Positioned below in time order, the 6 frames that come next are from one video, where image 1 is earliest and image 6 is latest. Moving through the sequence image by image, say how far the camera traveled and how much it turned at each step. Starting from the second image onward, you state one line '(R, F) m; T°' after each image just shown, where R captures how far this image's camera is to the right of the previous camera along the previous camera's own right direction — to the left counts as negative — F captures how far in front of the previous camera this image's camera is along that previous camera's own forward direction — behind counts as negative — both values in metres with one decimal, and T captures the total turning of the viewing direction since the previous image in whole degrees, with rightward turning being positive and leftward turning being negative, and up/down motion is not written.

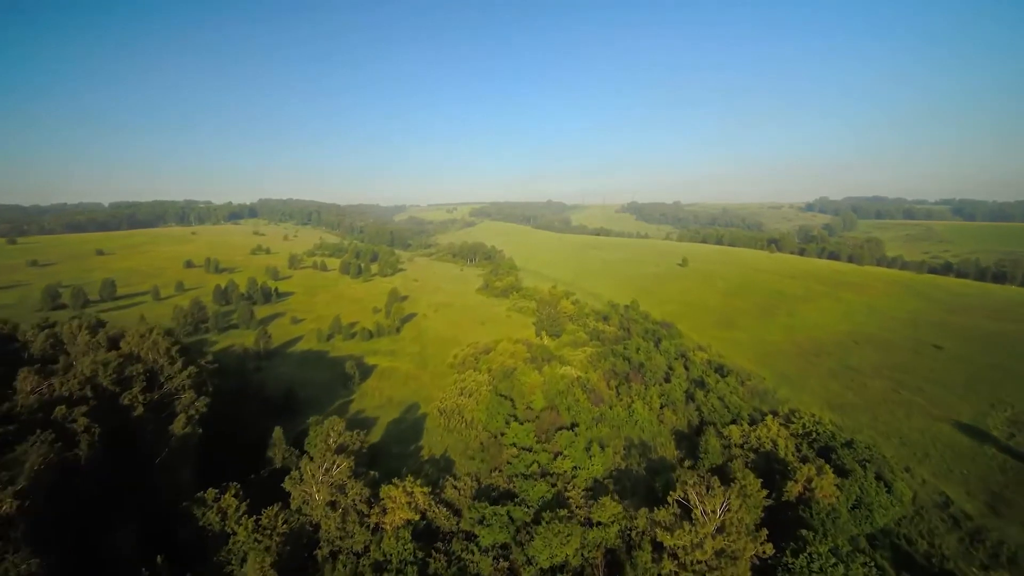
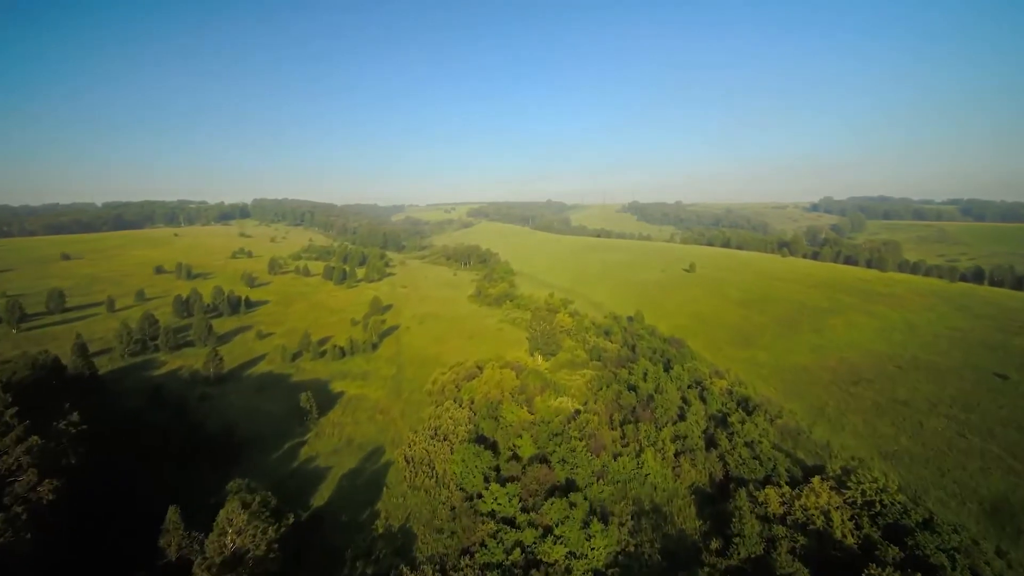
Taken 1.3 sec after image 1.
(+1.4, +7.7) m; 0°
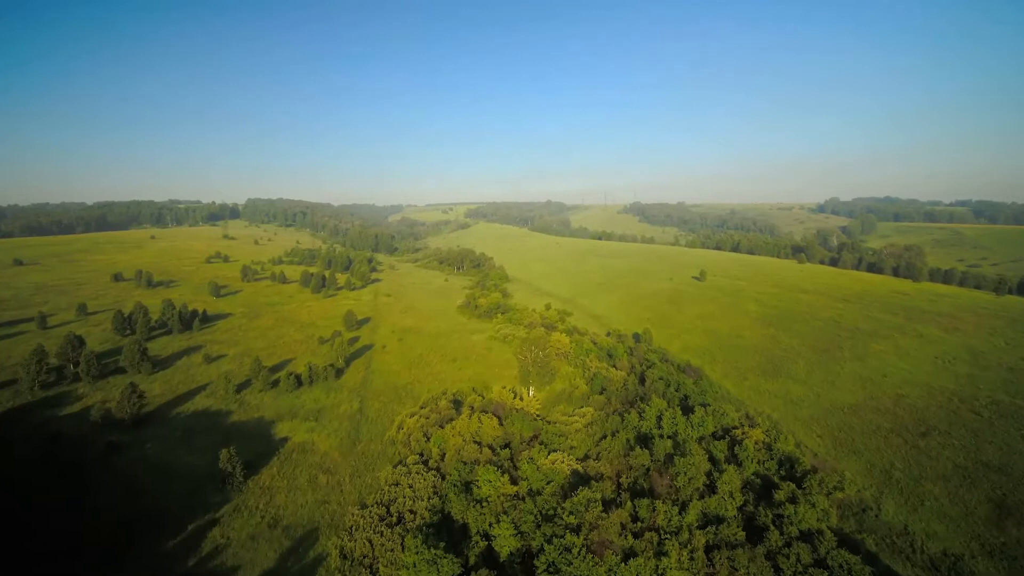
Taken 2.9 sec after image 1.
(+1.5, +9.2) m; 0°
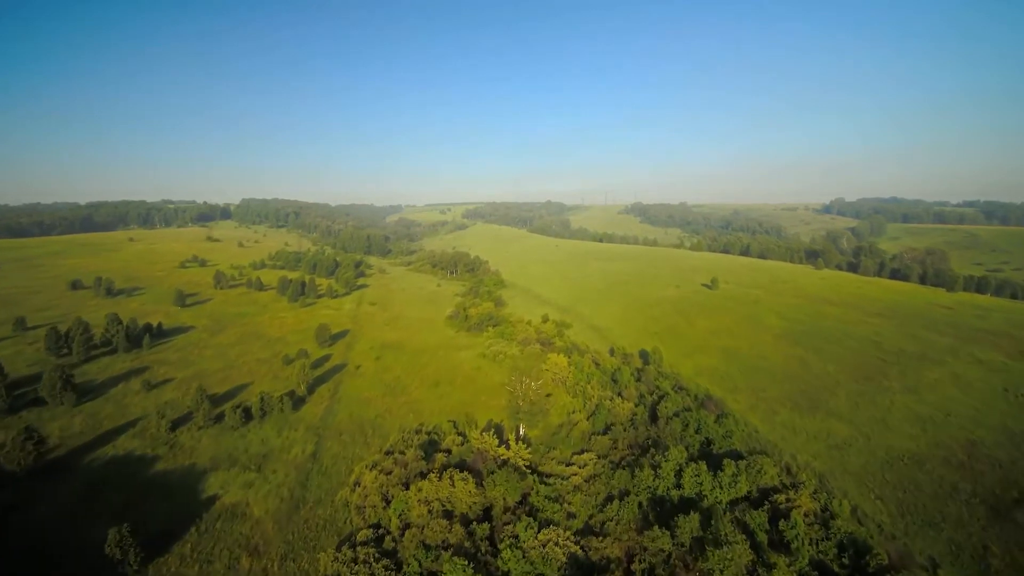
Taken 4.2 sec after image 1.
(+1.2, +7.9) m; 0°
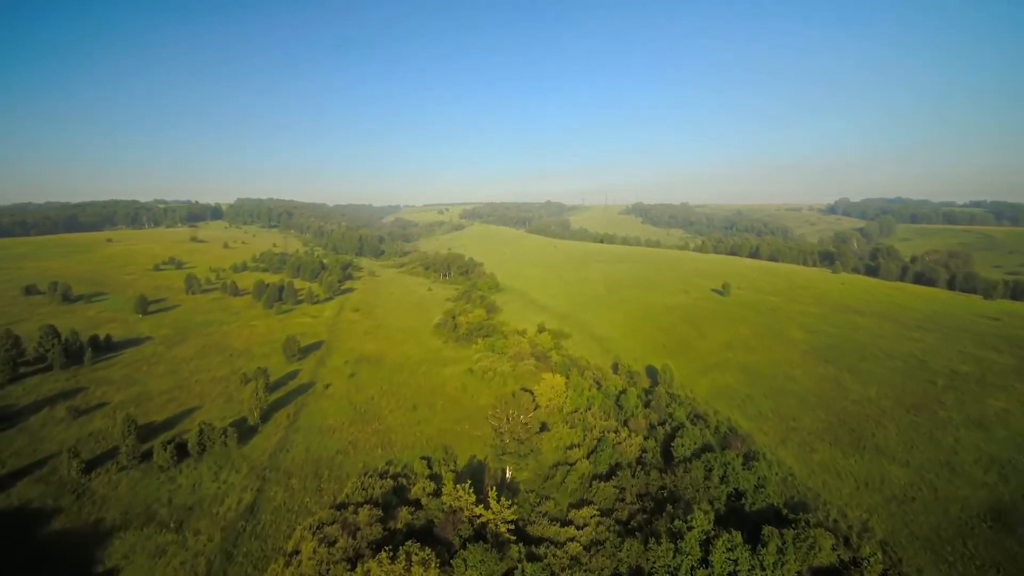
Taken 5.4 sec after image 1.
(+1.2, +7.1) m; 0°
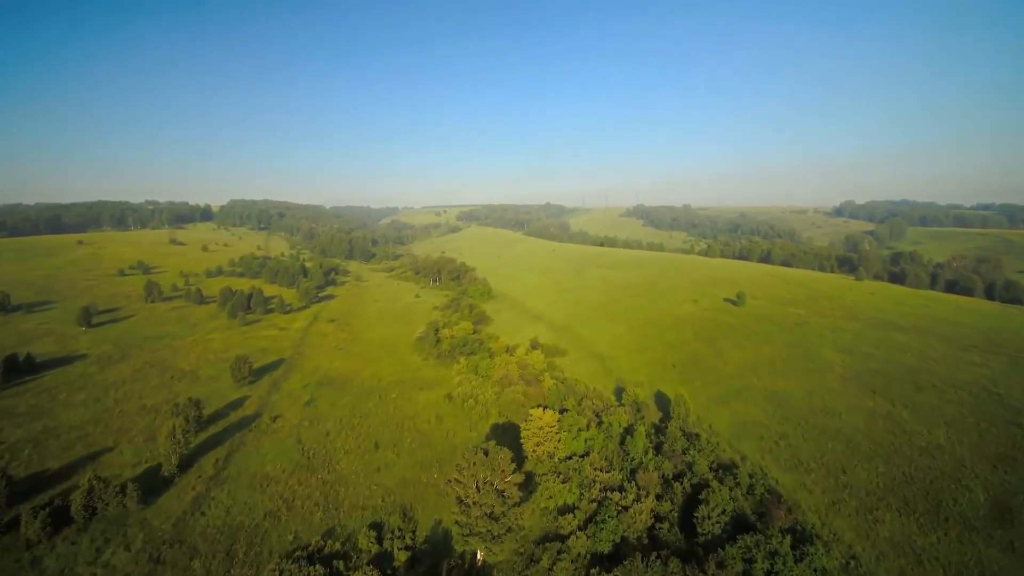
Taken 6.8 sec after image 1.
(+1.6, +8.2) m; 0°
